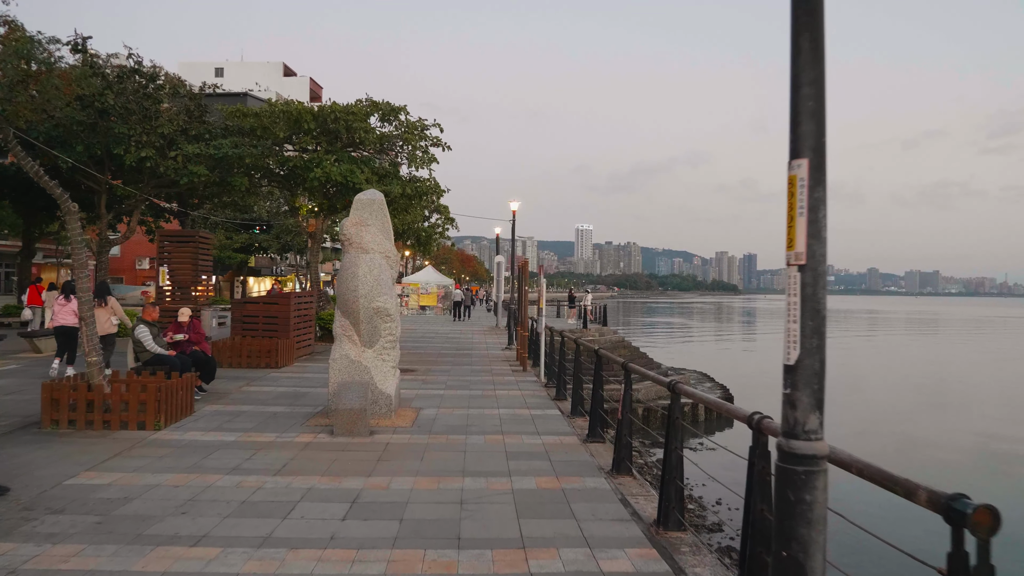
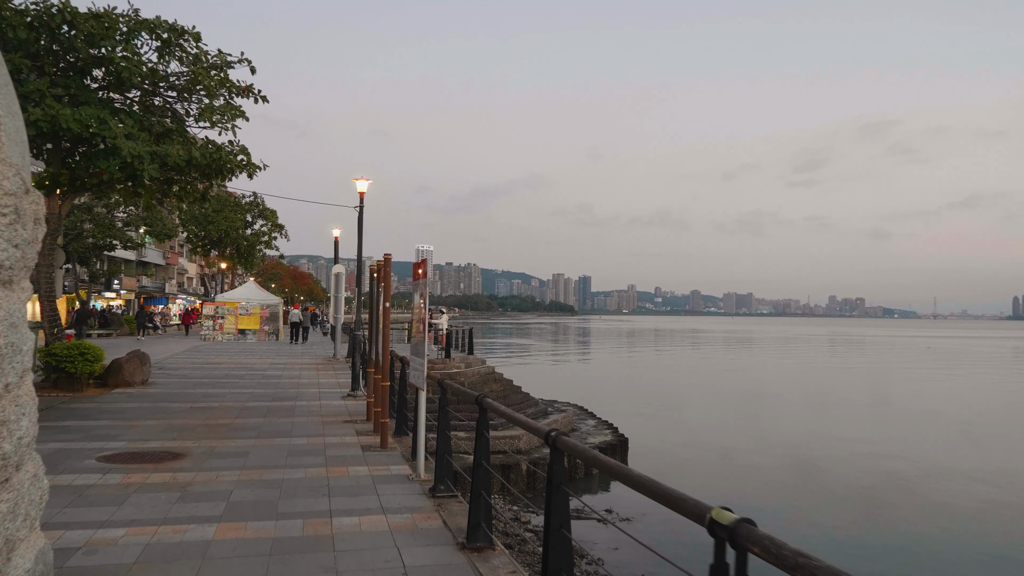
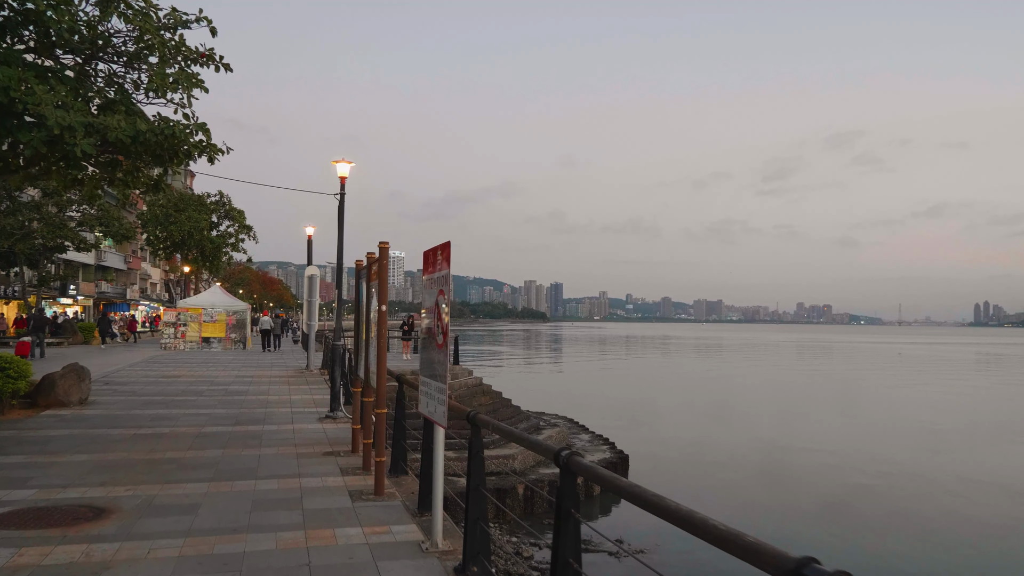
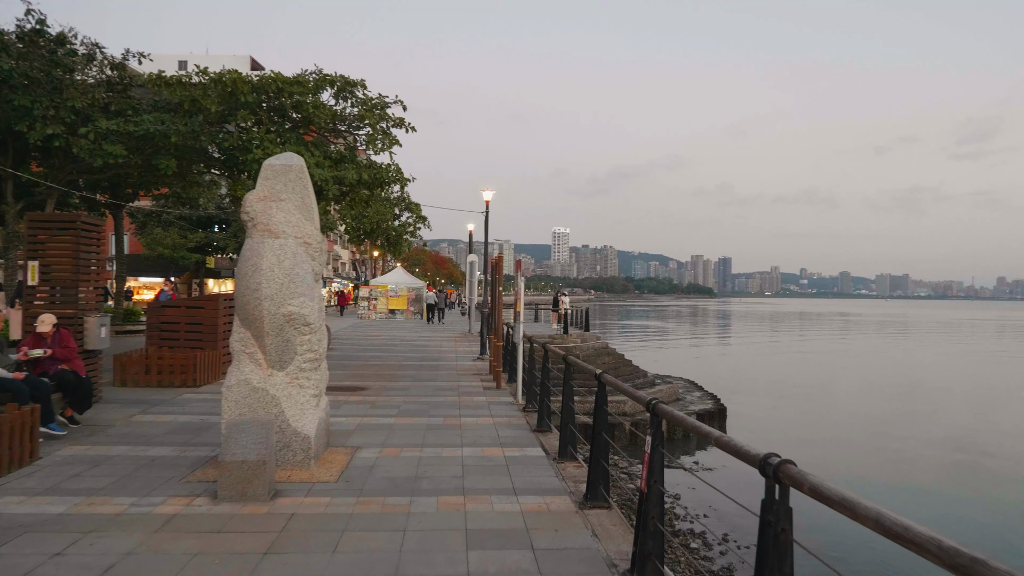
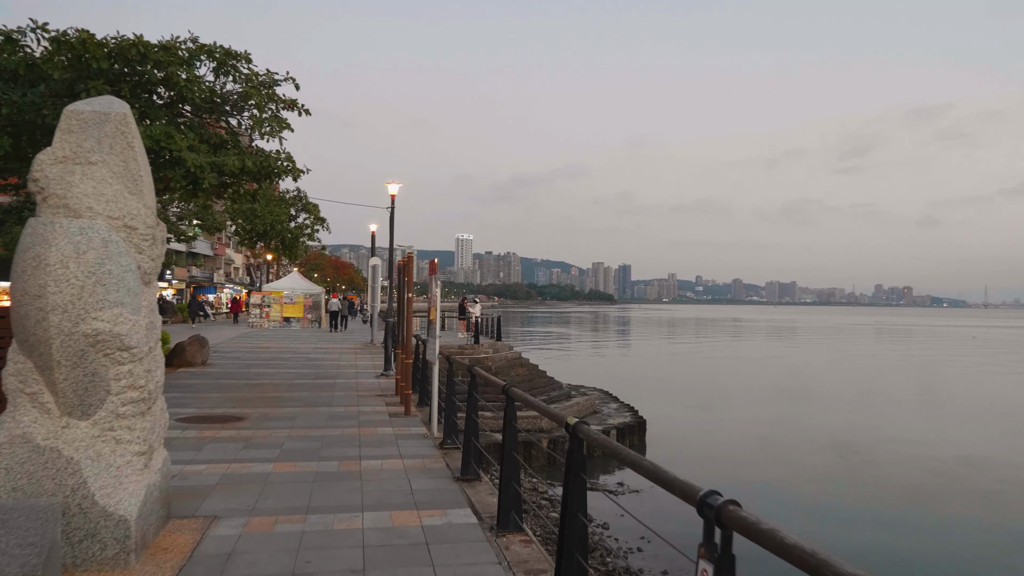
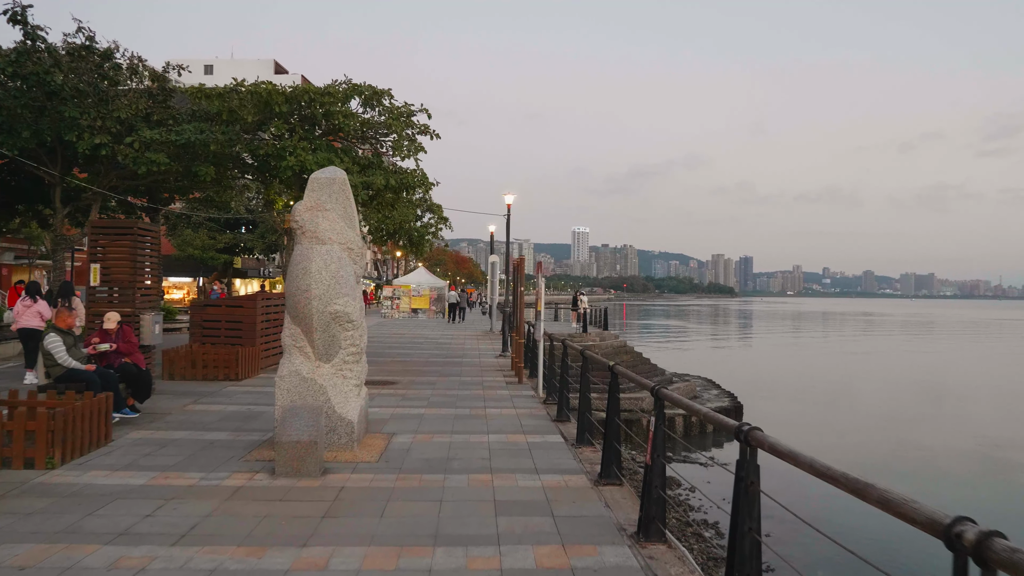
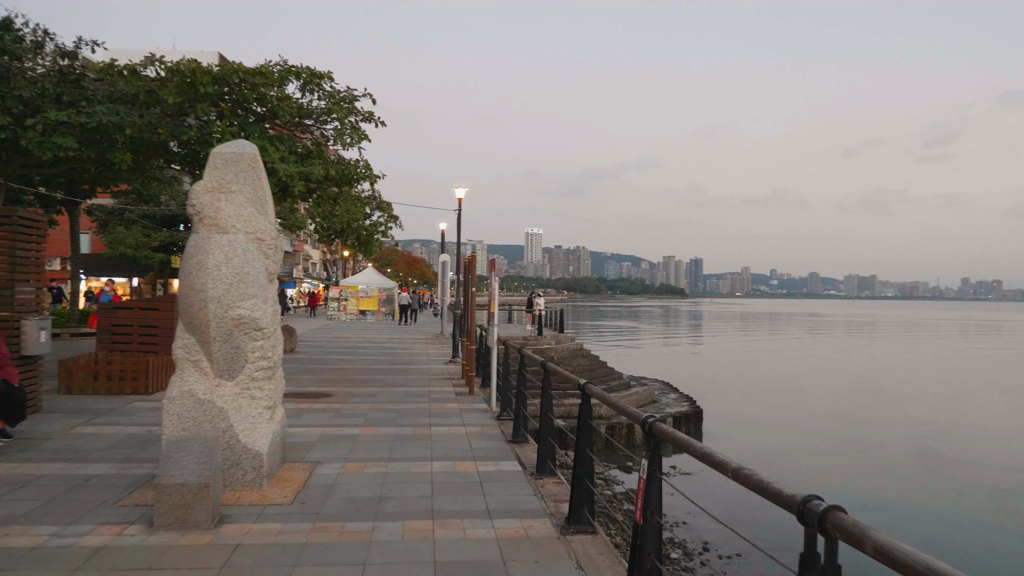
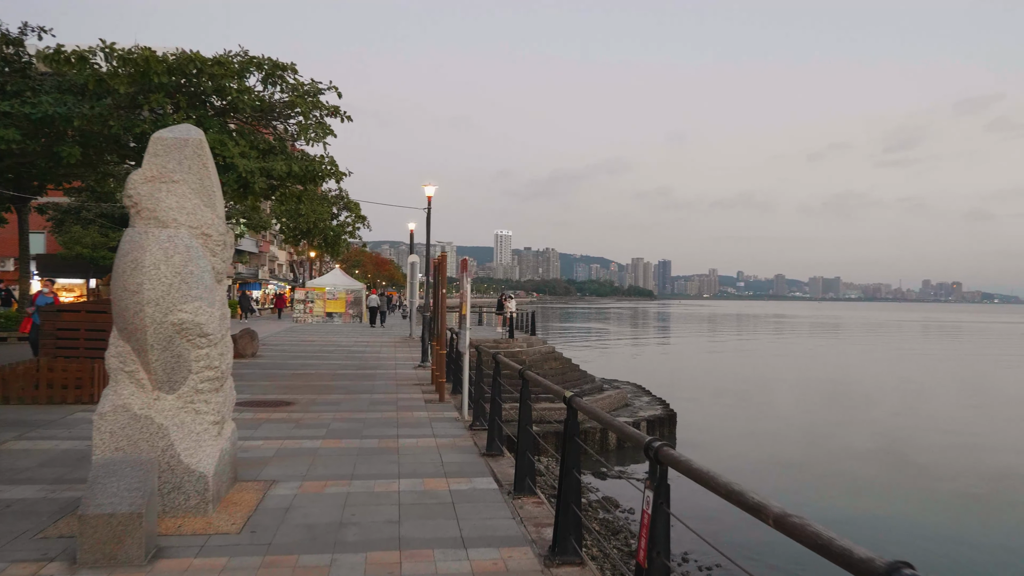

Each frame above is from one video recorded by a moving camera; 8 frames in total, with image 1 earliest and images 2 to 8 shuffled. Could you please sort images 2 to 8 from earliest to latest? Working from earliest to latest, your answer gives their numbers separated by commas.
6, 4, 7, 8, 5, 2, 3
